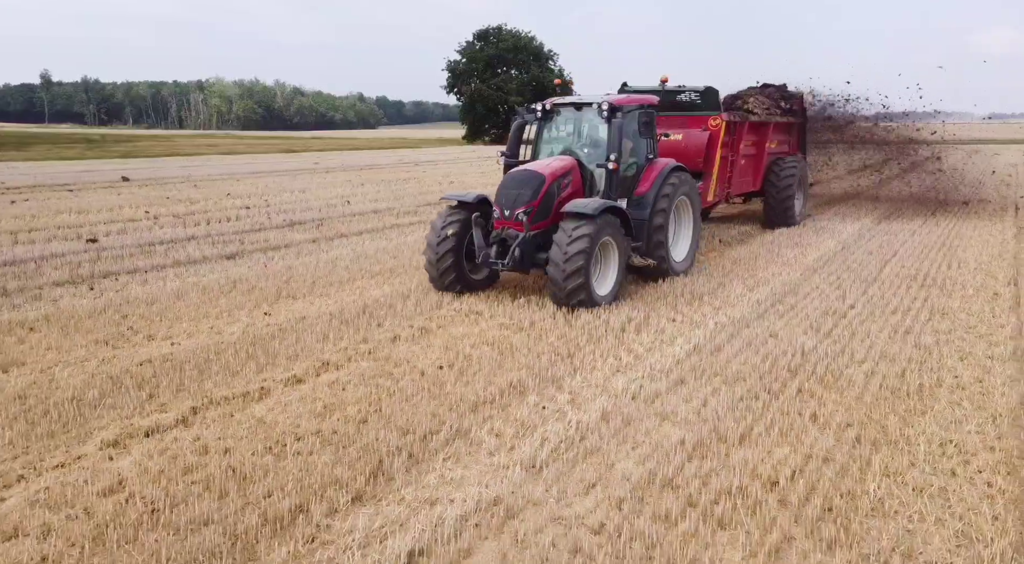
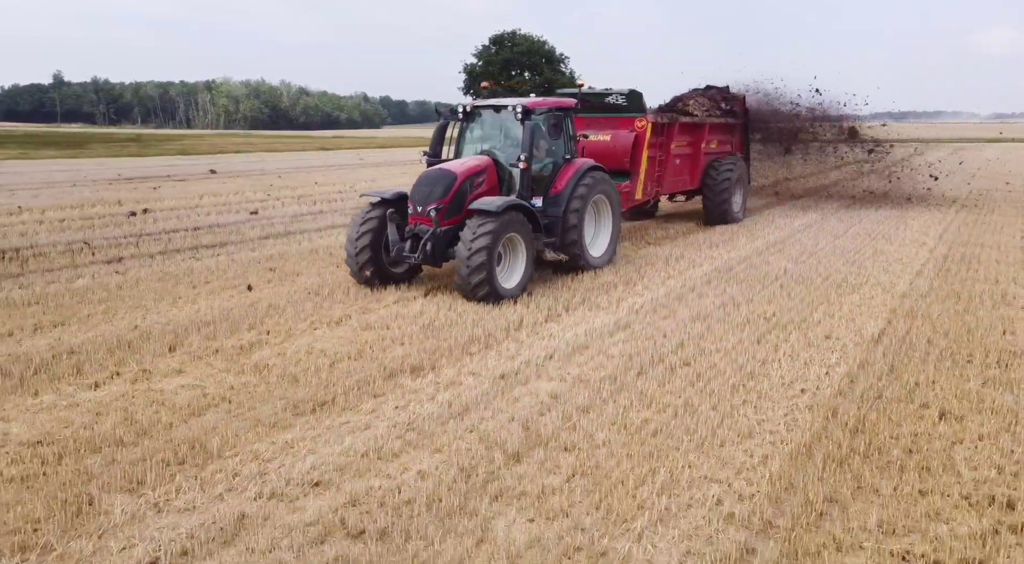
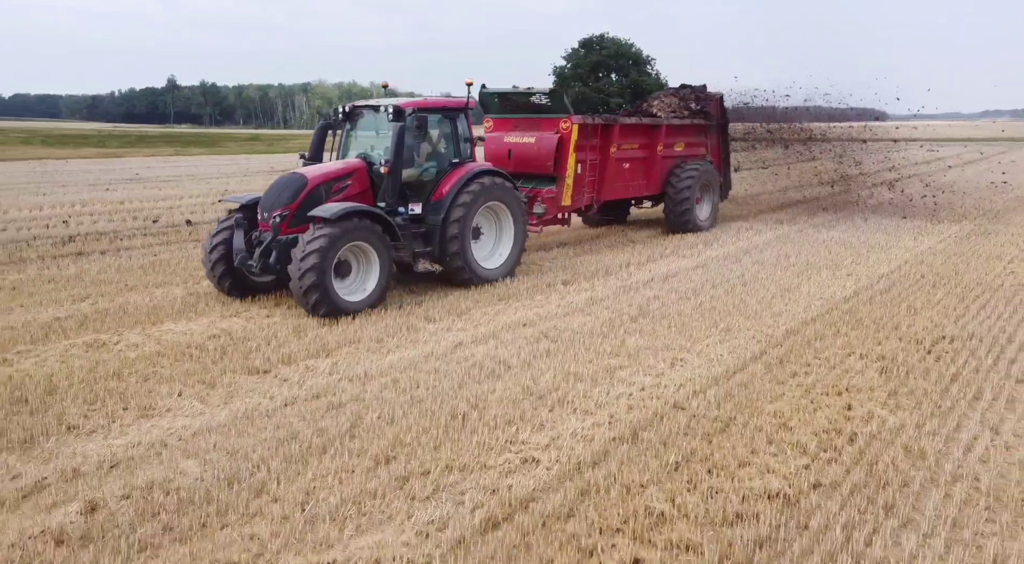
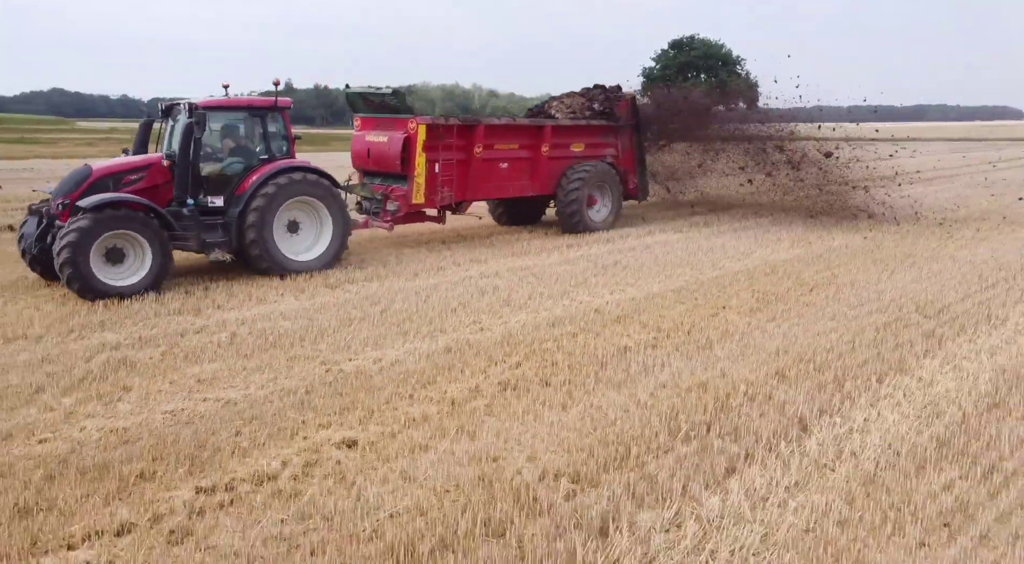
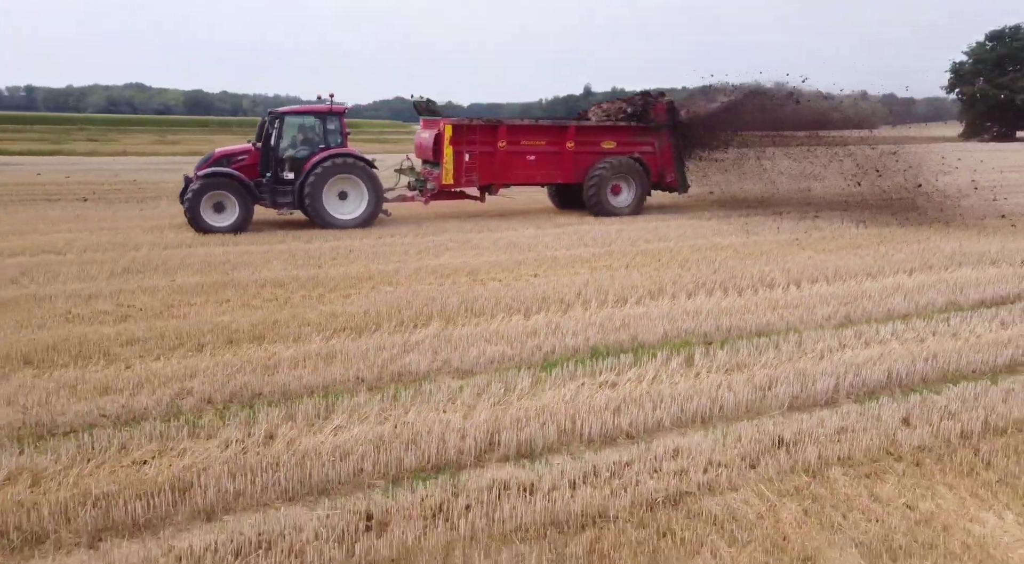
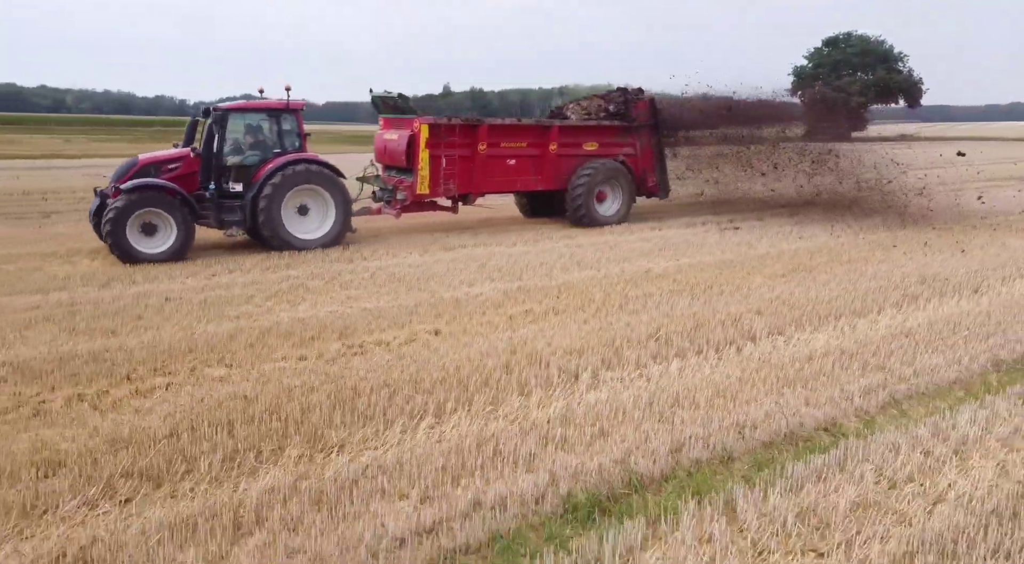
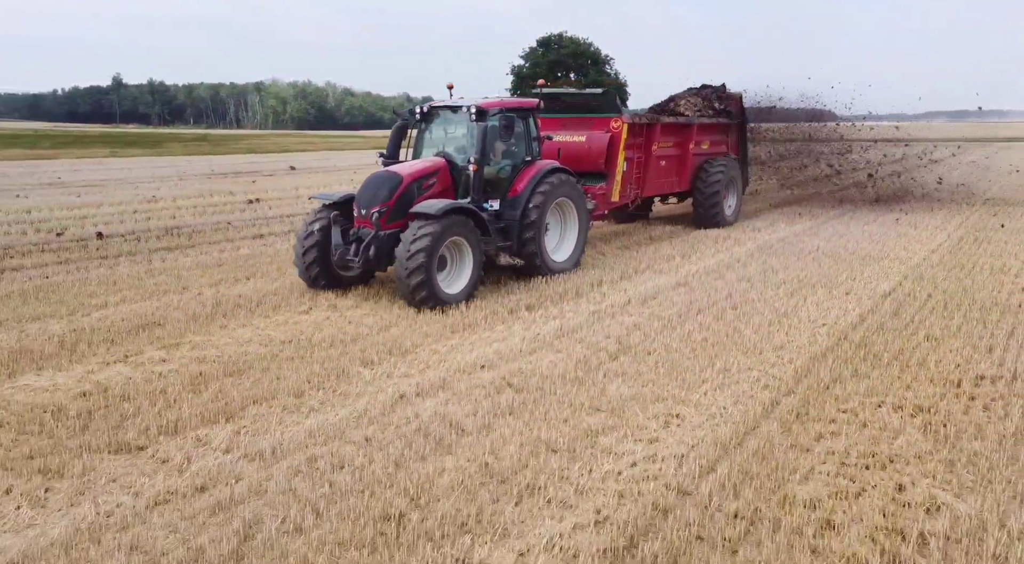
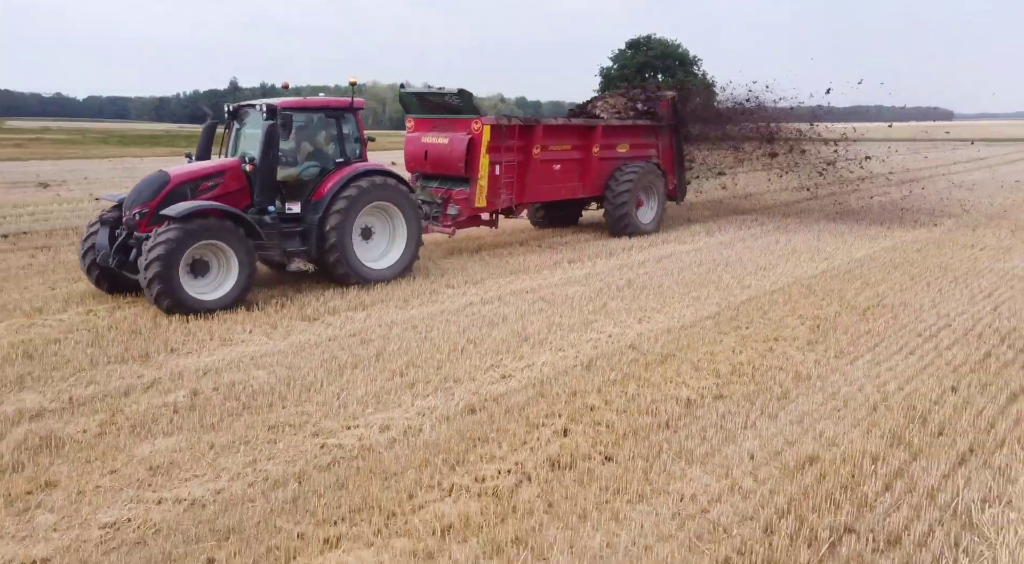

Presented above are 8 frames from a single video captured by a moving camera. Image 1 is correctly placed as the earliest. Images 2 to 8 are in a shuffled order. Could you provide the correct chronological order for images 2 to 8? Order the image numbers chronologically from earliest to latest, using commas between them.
2, 7, 3, 8, 4, 6, 5
